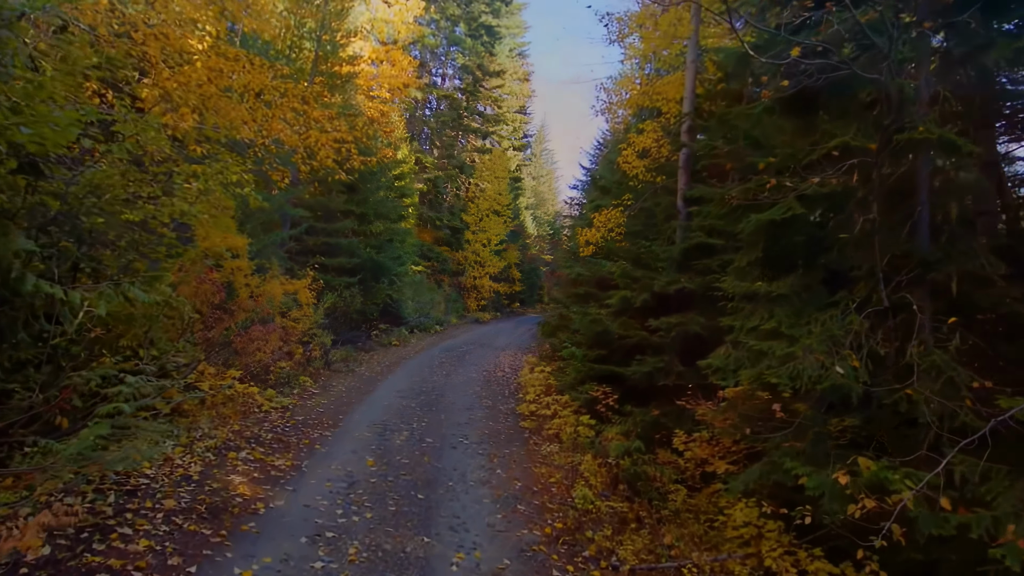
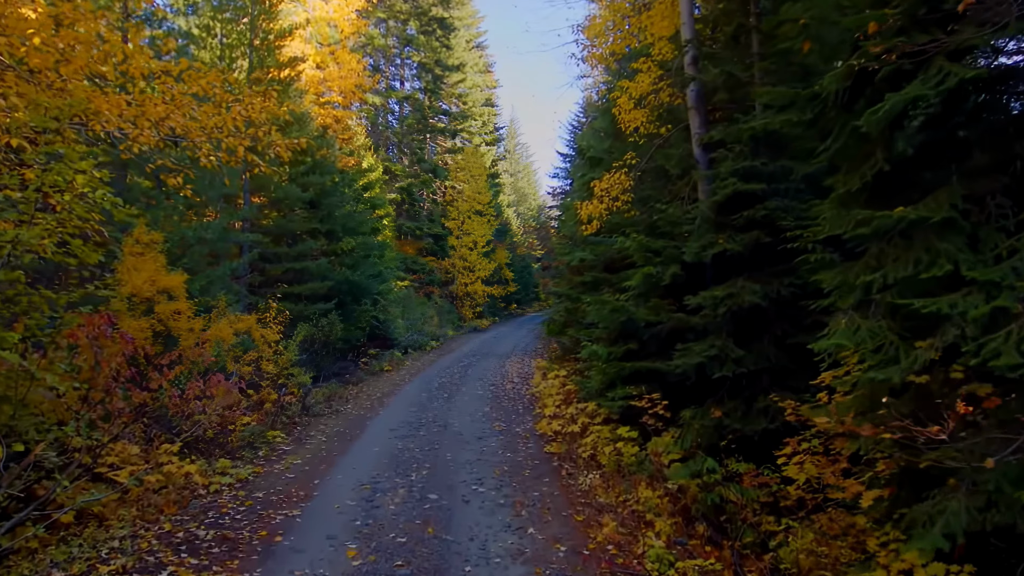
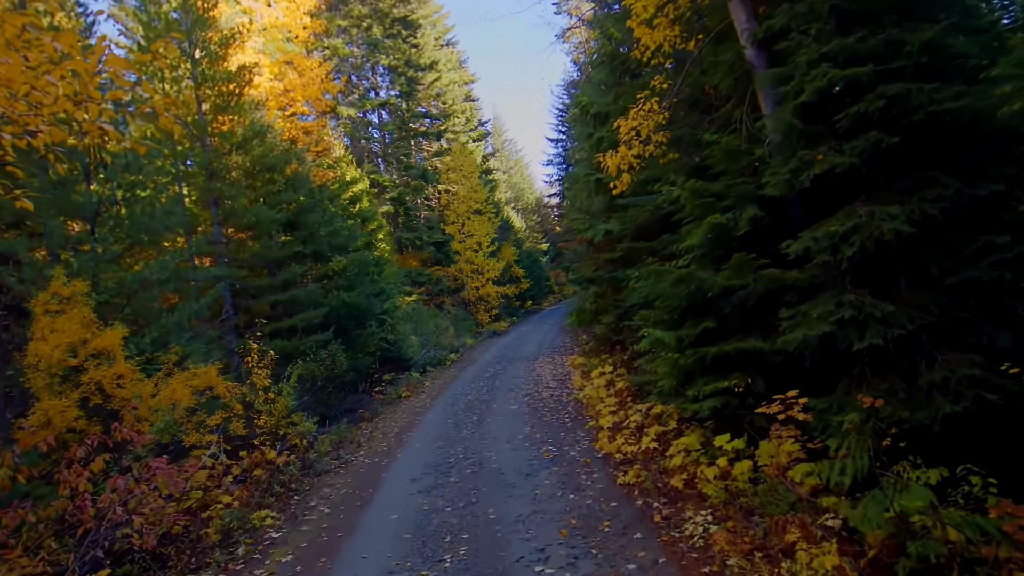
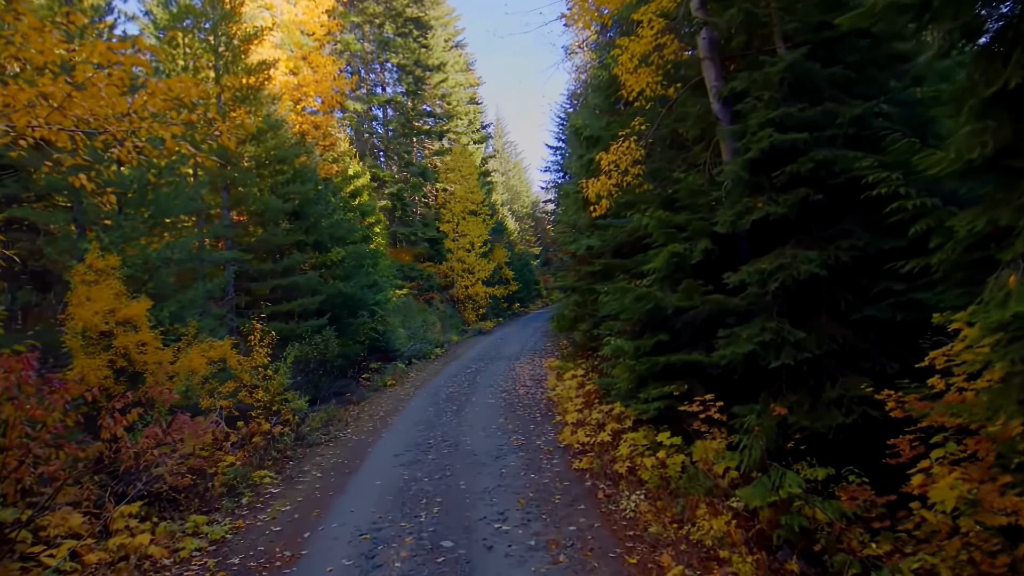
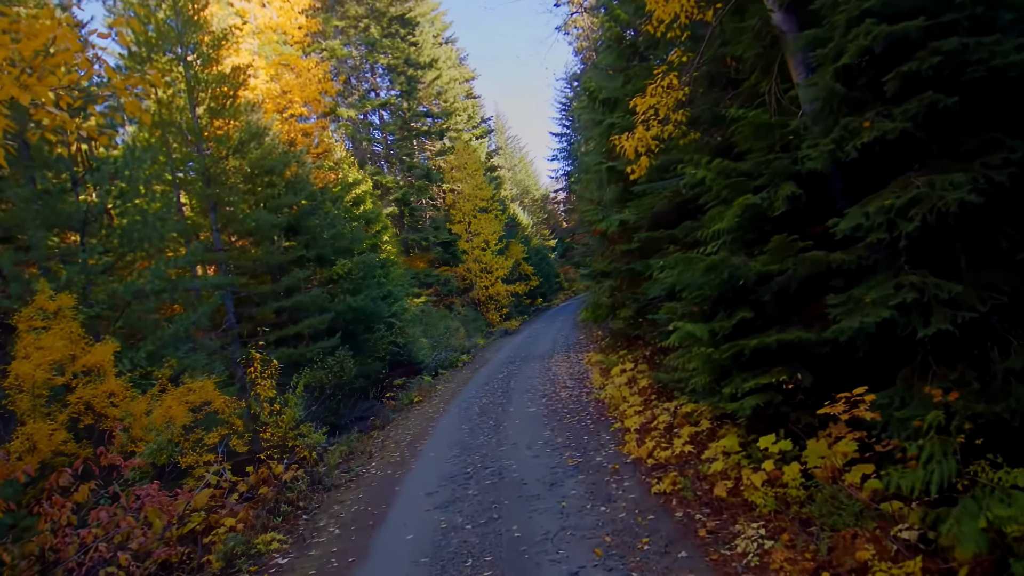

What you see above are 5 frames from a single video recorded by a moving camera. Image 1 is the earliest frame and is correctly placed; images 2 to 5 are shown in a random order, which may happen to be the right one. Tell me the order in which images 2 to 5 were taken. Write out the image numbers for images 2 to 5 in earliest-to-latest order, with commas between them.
2, 4, 3, 5
